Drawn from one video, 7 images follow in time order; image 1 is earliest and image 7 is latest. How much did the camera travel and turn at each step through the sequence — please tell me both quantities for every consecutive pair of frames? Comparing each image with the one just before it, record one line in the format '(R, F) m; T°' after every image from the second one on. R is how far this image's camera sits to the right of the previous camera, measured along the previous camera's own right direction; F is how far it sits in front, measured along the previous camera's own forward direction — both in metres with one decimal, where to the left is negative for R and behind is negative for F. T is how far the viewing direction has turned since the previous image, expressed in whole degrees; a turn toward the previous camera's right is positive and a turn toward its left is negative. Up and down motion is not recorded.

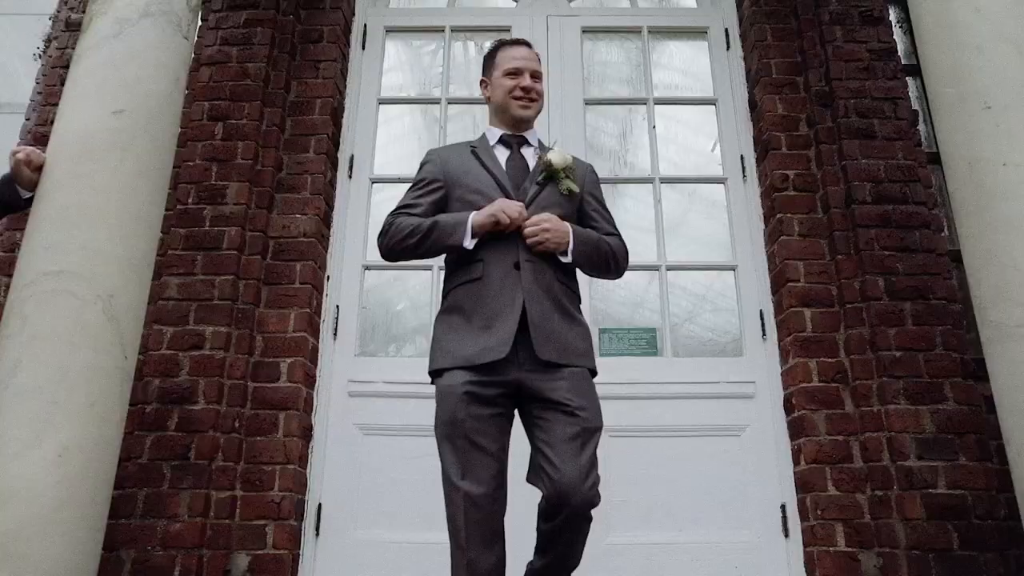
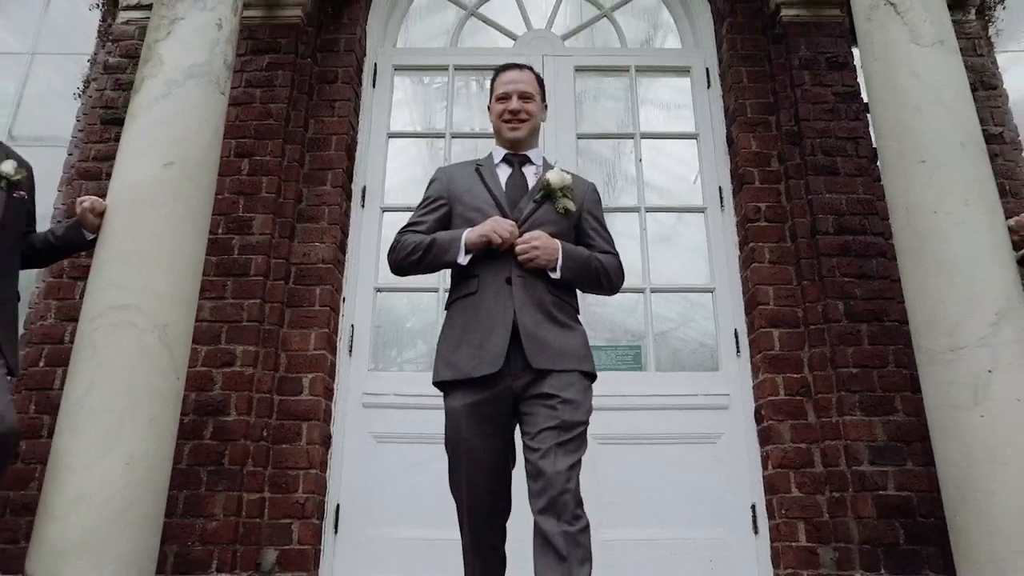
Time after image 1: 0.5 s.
(0.0, -0.3) m; 0°
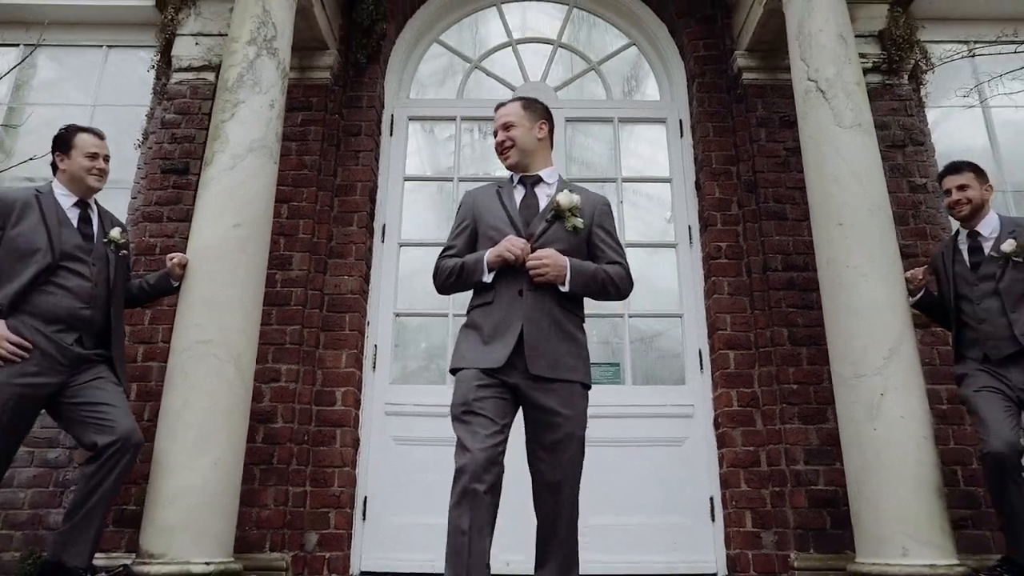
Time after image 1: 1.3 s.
(0.0, -0.6) m; 0°
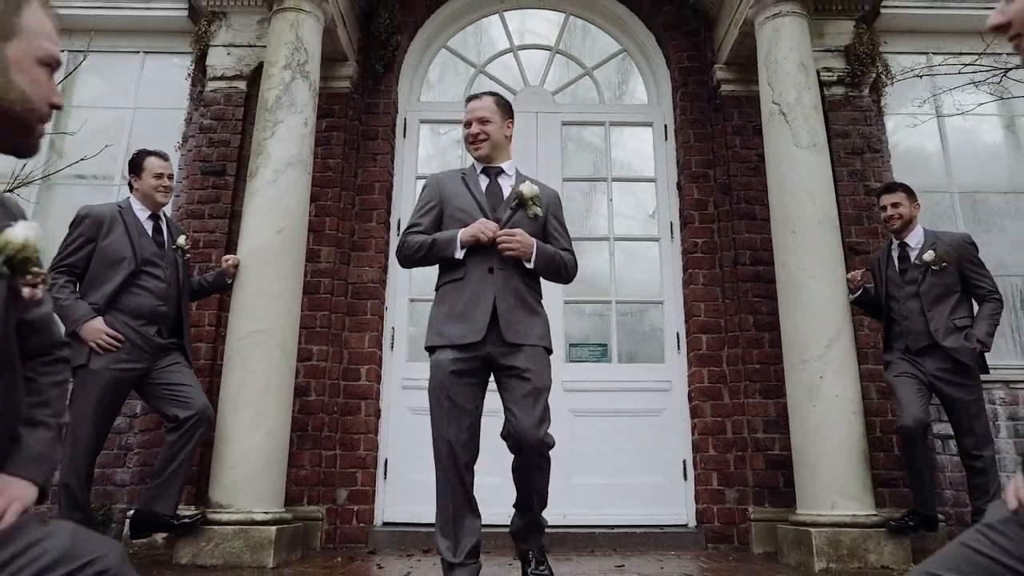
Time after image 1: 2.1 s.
(0.0, -0.5) m; 0°
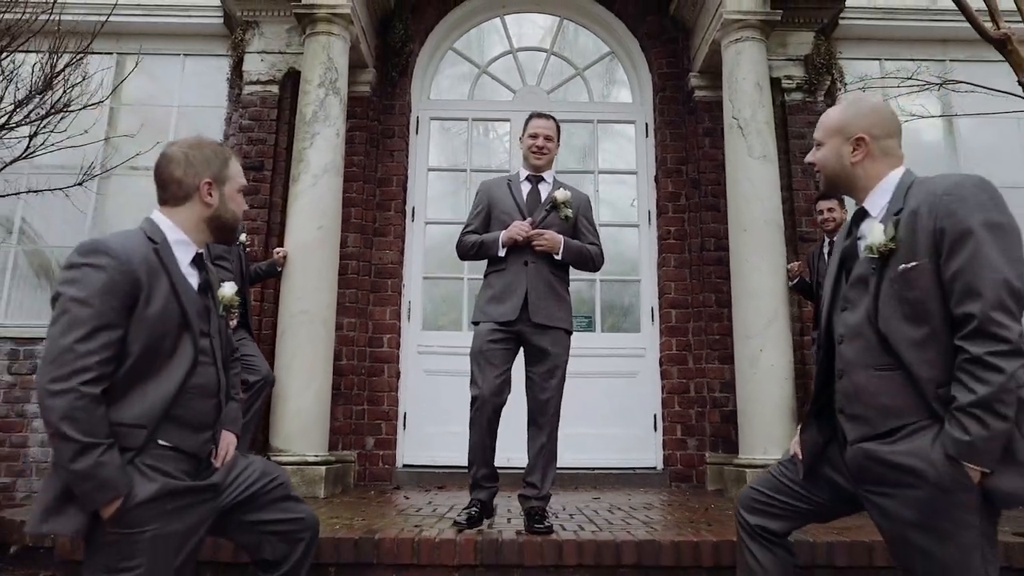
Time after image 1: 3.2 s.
(0.0, -0.8) m; 0°
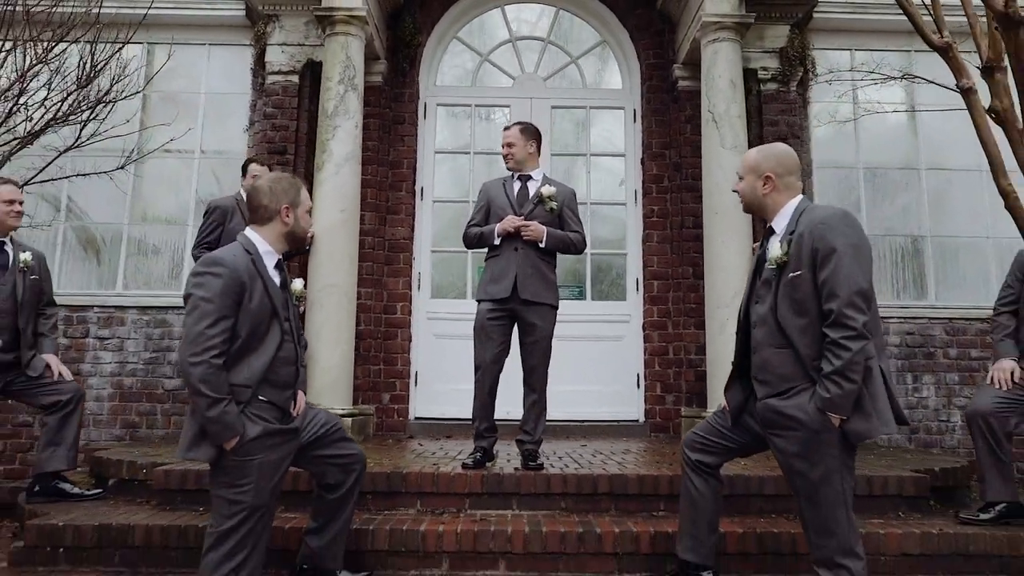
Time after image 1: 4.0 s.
(0.0, -0.6) m; 0°
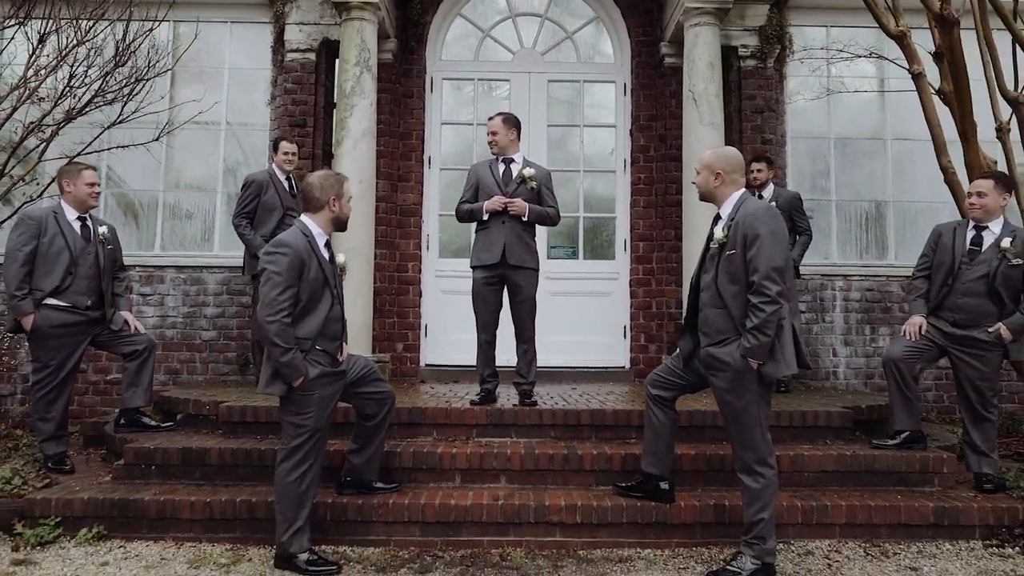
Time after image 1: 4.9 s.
(0.0, -0.7) m; 0°
